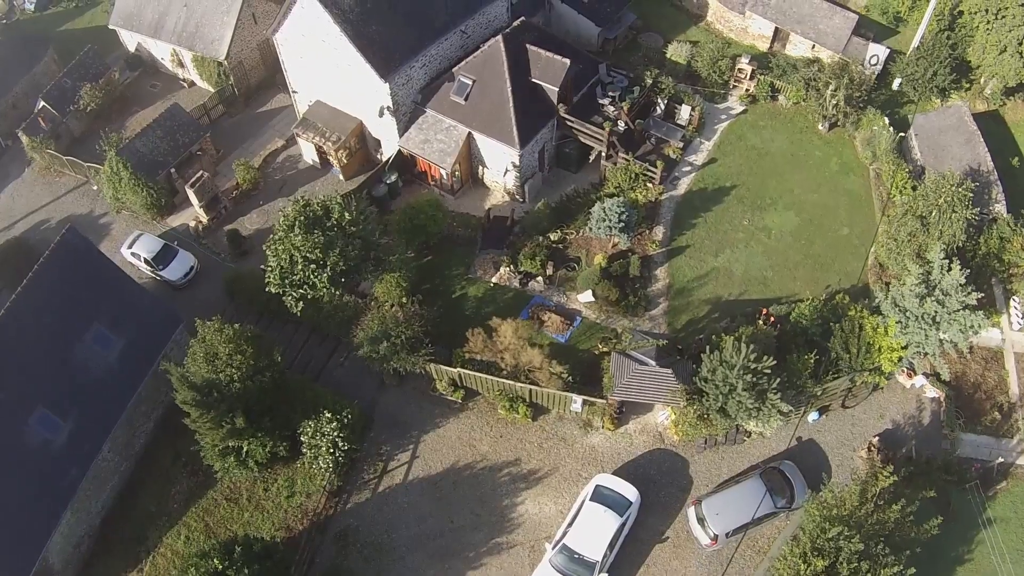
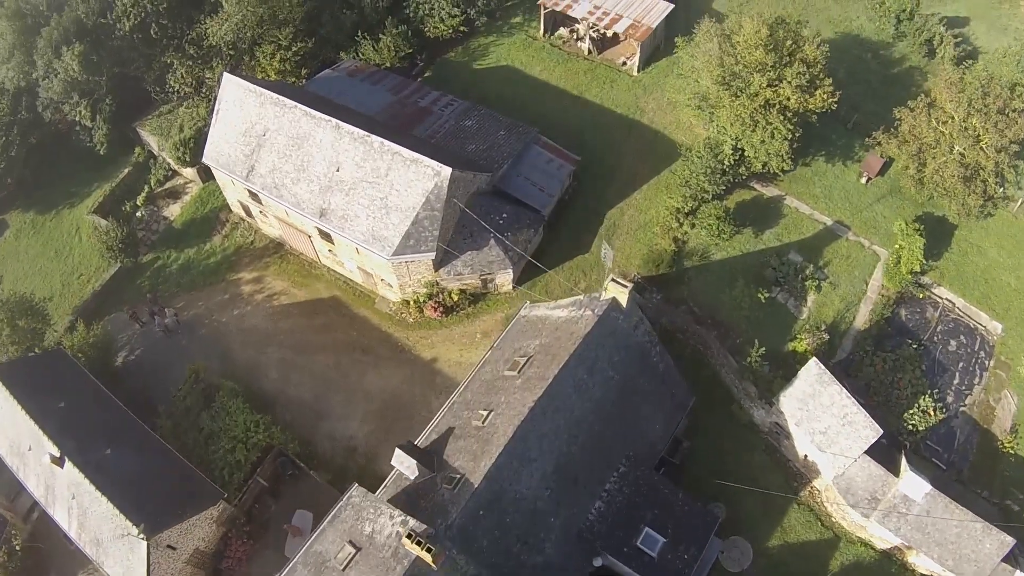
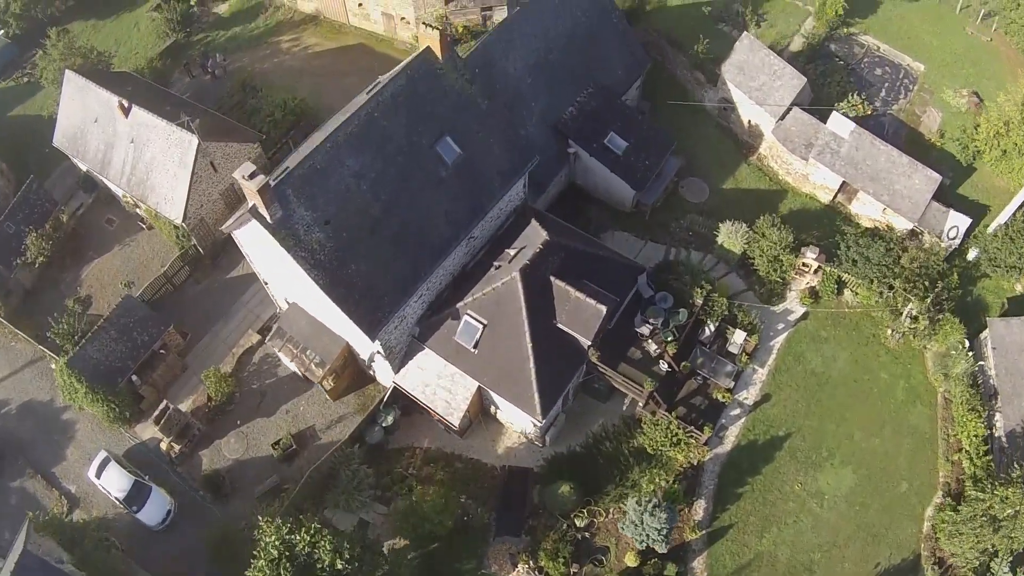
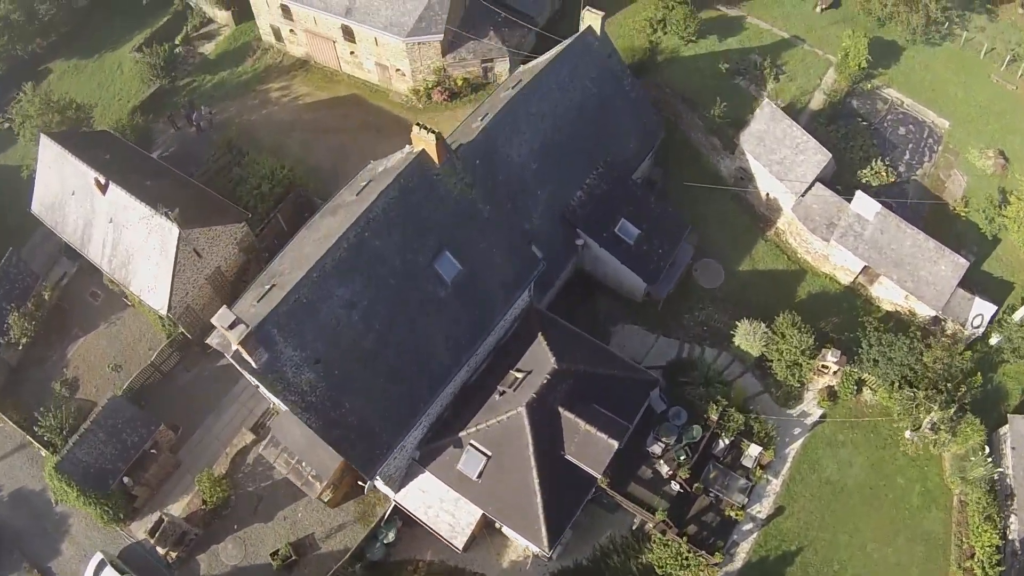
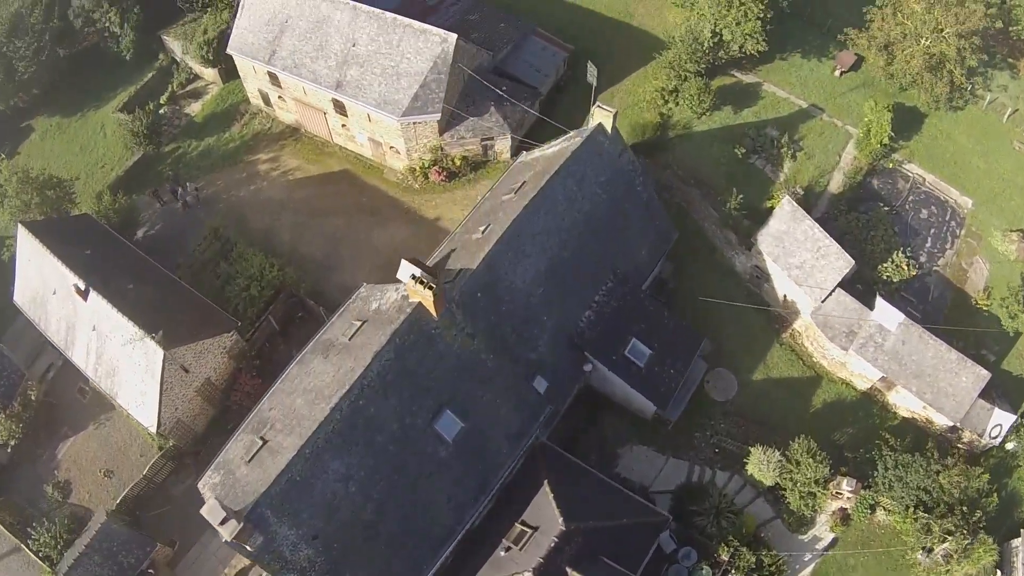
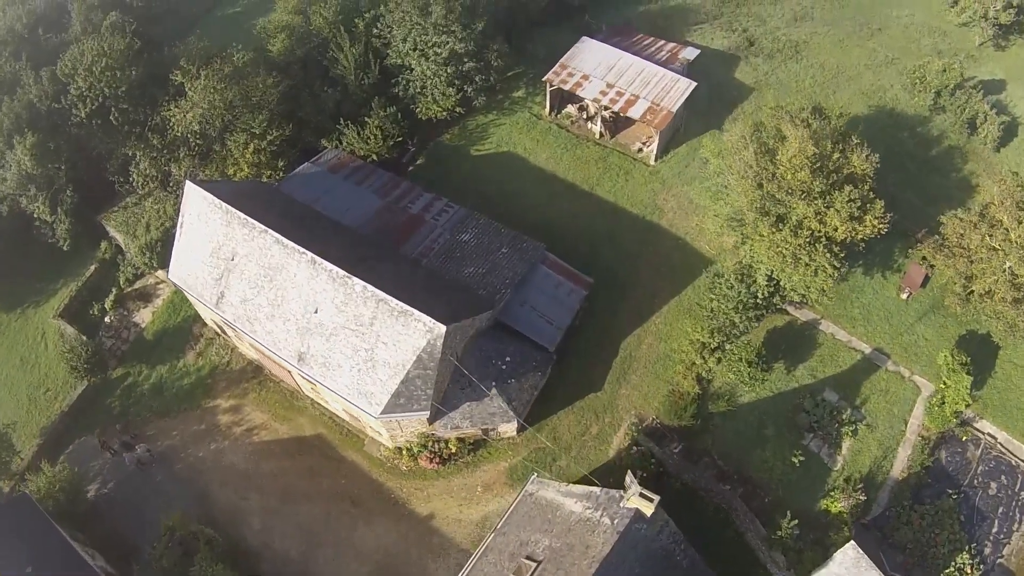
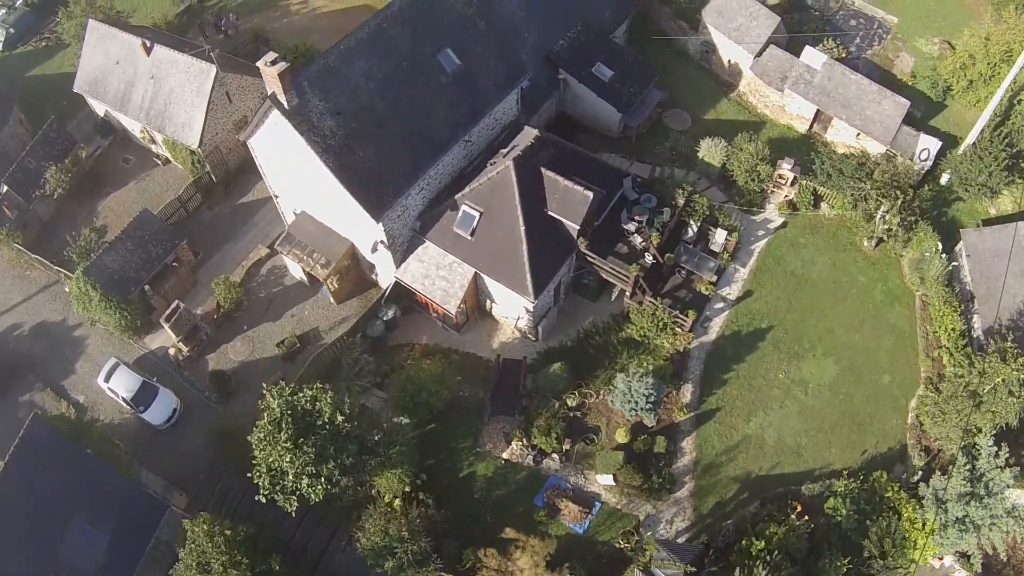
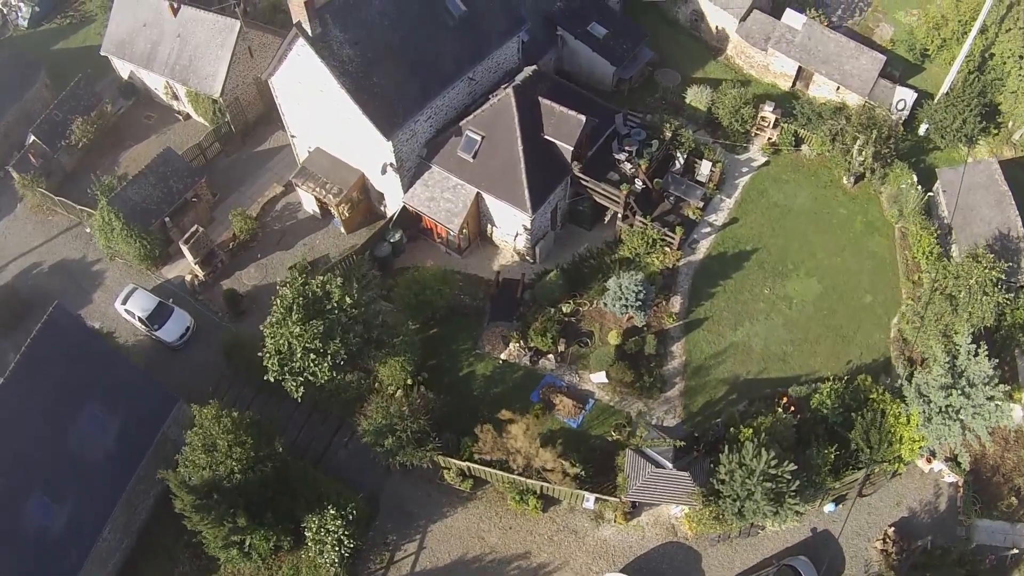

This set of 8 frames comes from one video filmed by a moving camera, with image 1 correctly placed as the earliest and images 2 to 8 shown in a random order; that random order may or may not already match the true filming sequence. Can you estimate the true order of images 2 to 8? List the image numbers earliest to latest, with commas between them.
8, 7, 3, 4, 5, 2, 6
